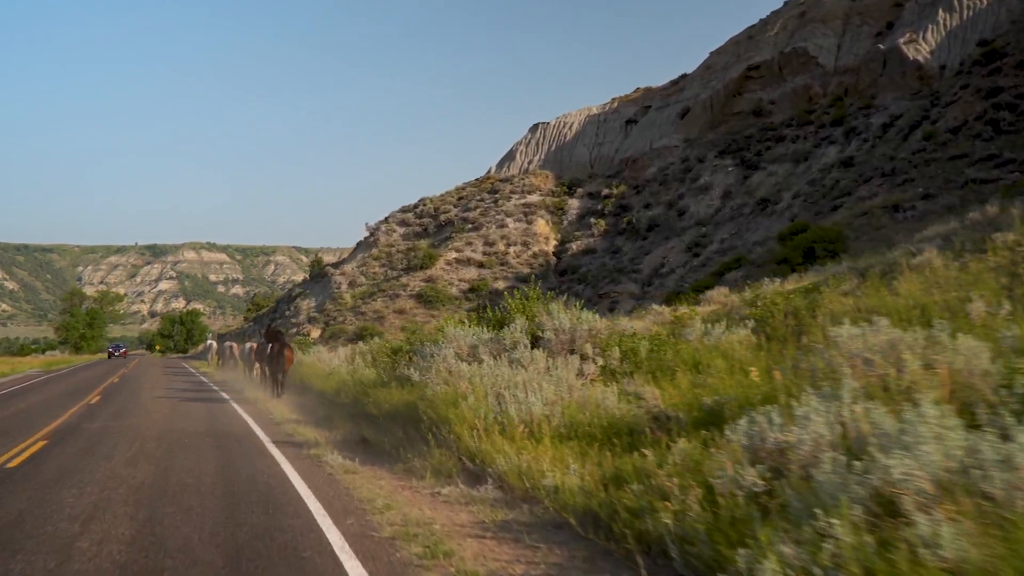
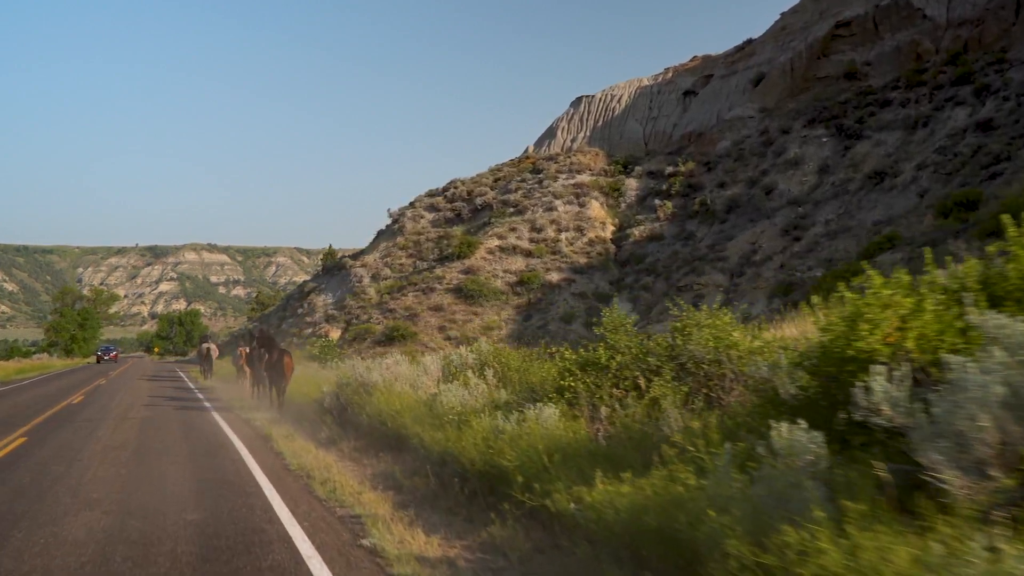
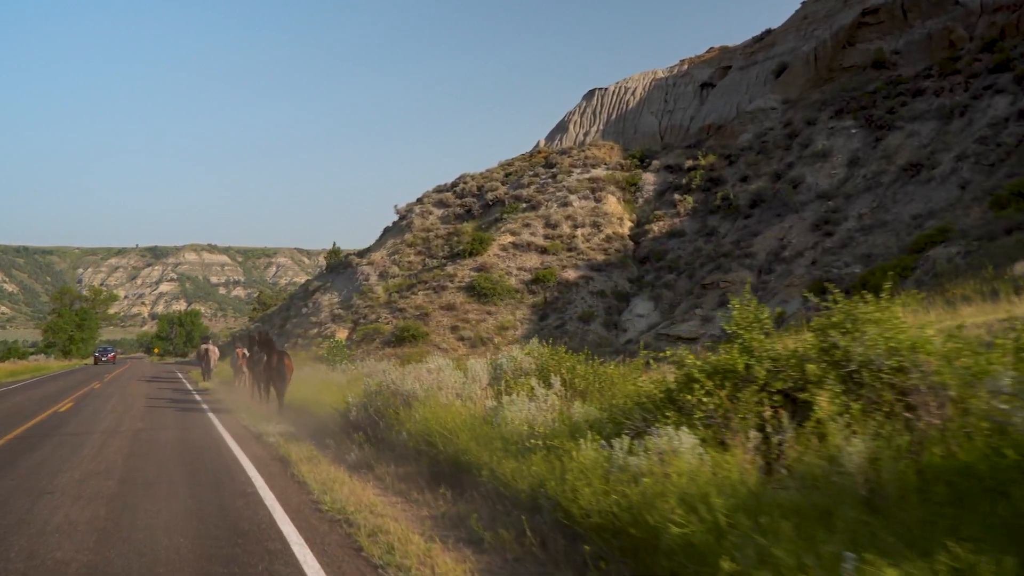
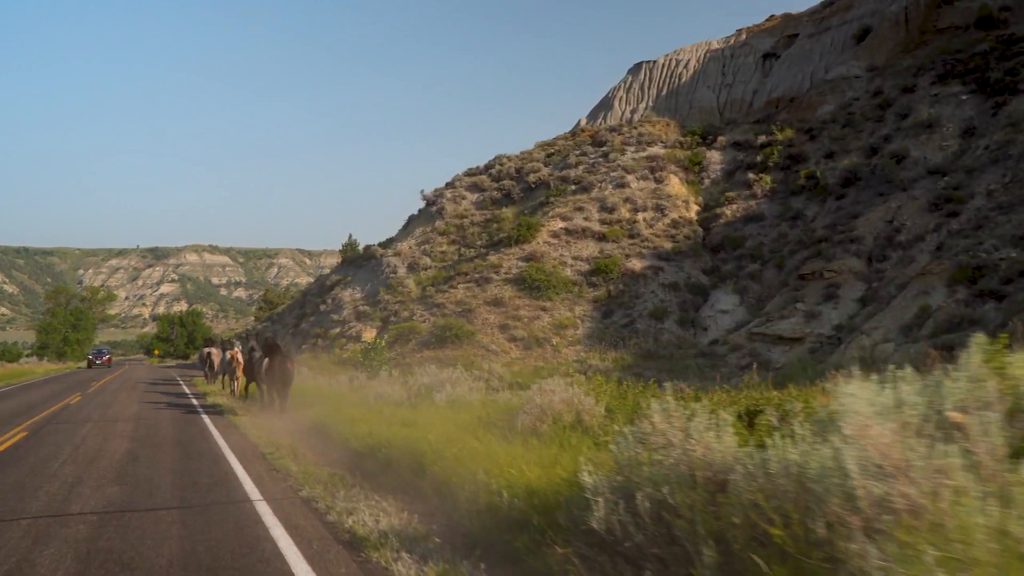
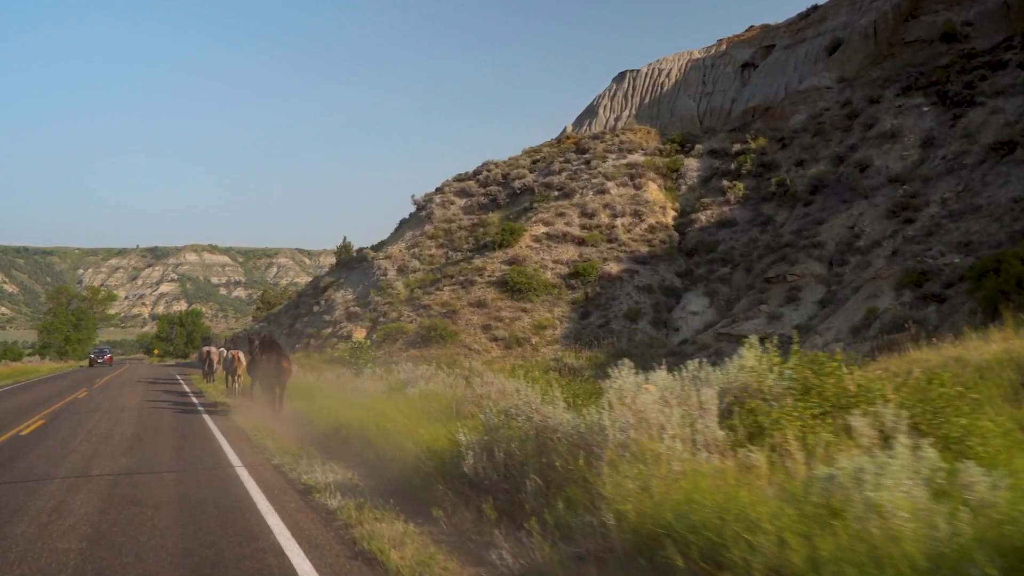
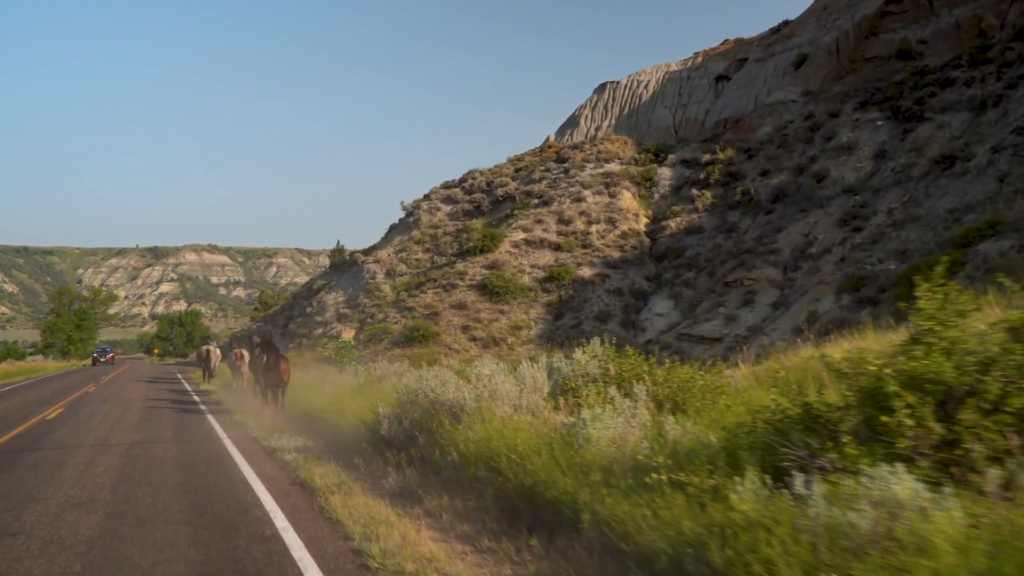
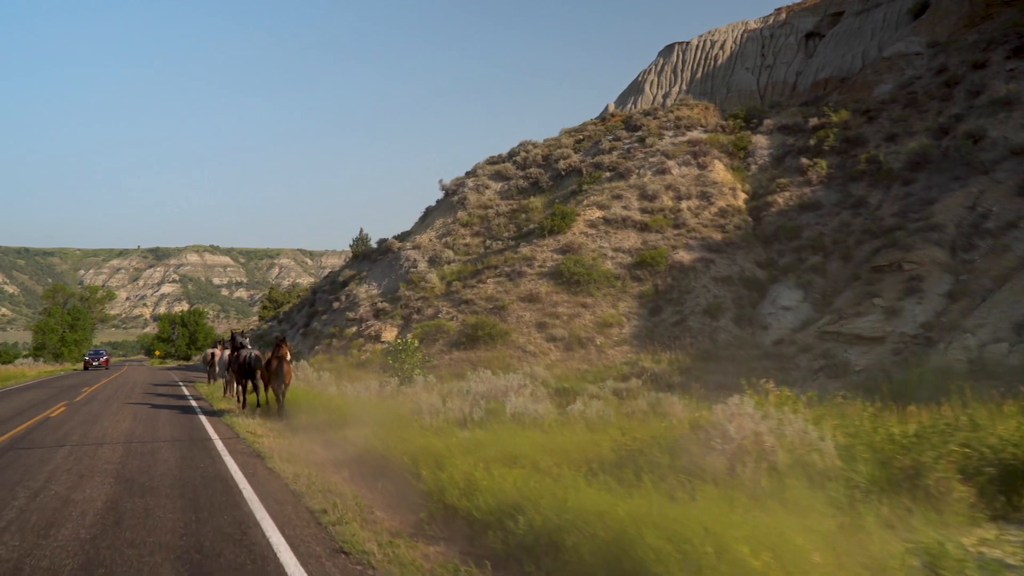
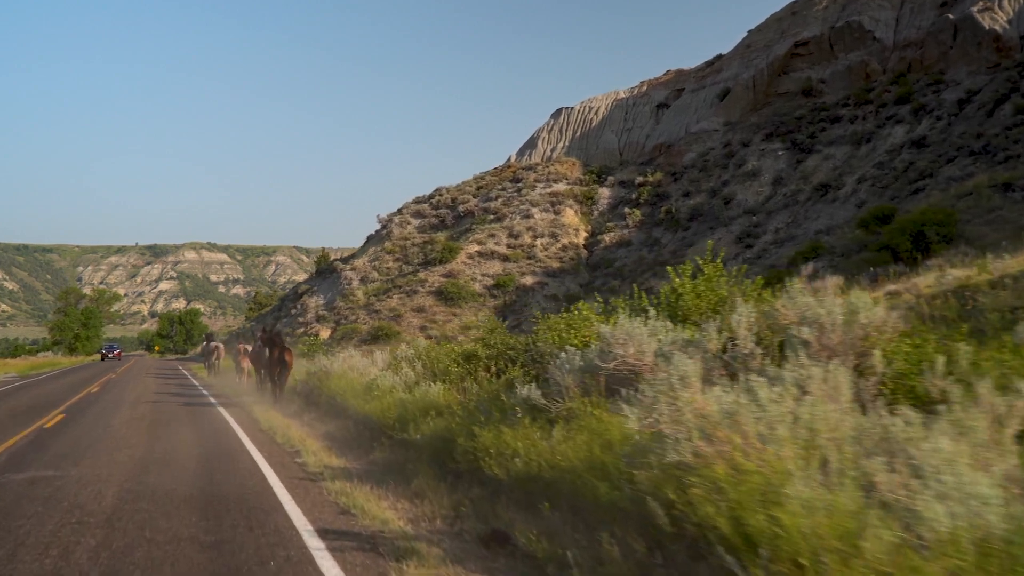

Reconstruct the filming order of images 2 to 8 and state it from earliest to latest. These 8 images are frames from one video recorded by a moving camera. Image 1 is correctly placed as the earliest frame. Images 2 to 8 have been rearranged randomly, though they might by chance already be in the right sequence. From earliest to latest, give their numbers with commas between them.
8, 2, 3, 6, 5, 4, 7
